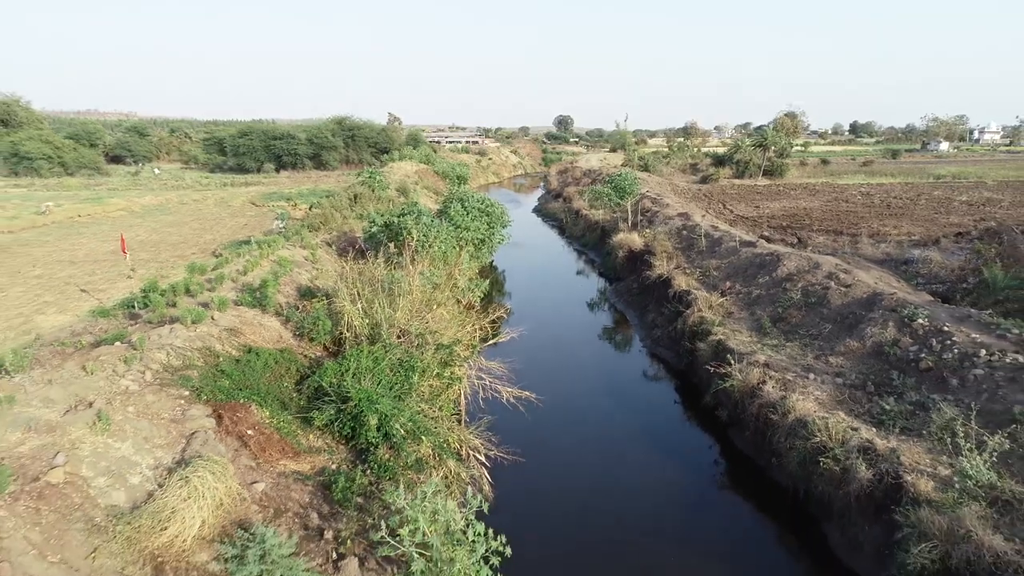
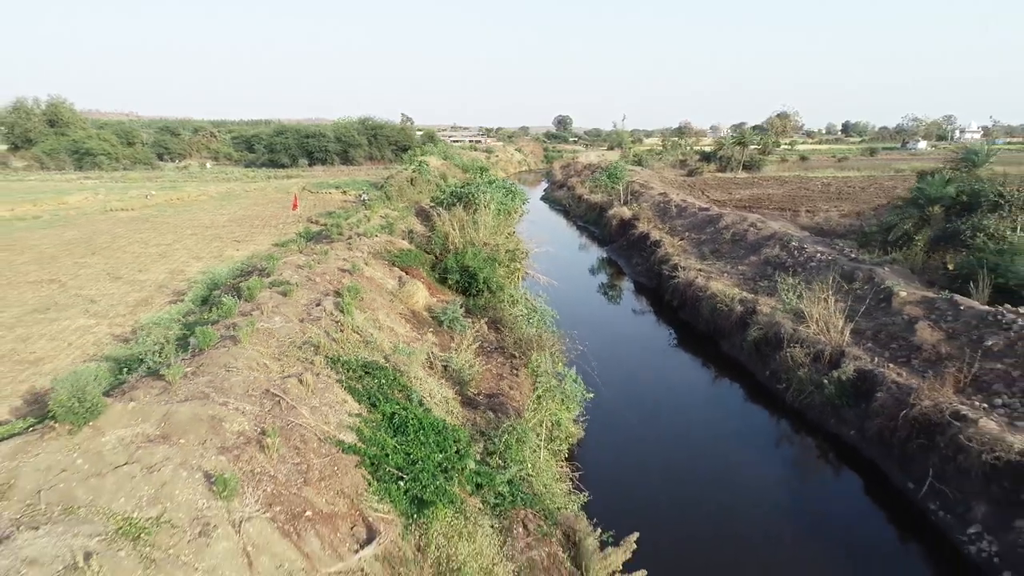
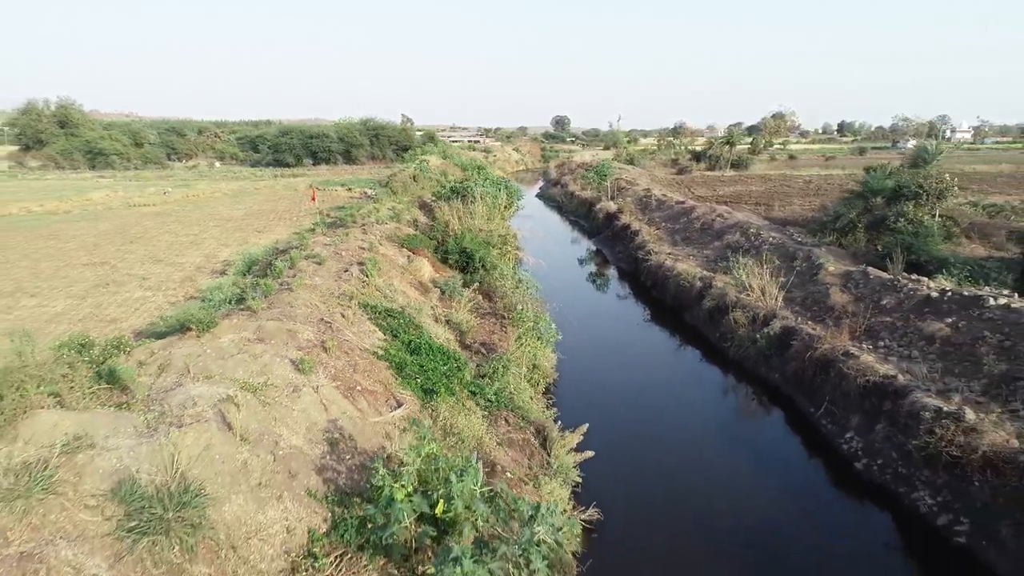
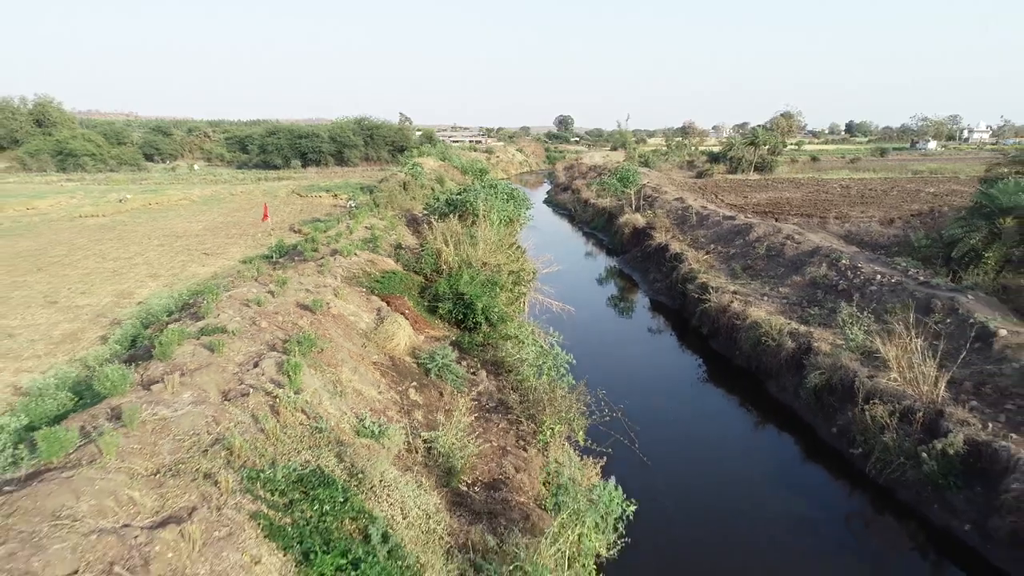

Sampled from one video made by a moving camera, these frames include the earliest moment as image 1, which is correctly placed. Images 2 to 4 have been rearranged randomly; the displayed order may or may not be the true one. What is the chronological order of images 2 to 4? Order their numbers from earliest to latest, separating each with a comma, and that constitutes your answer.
4, 2, 3
